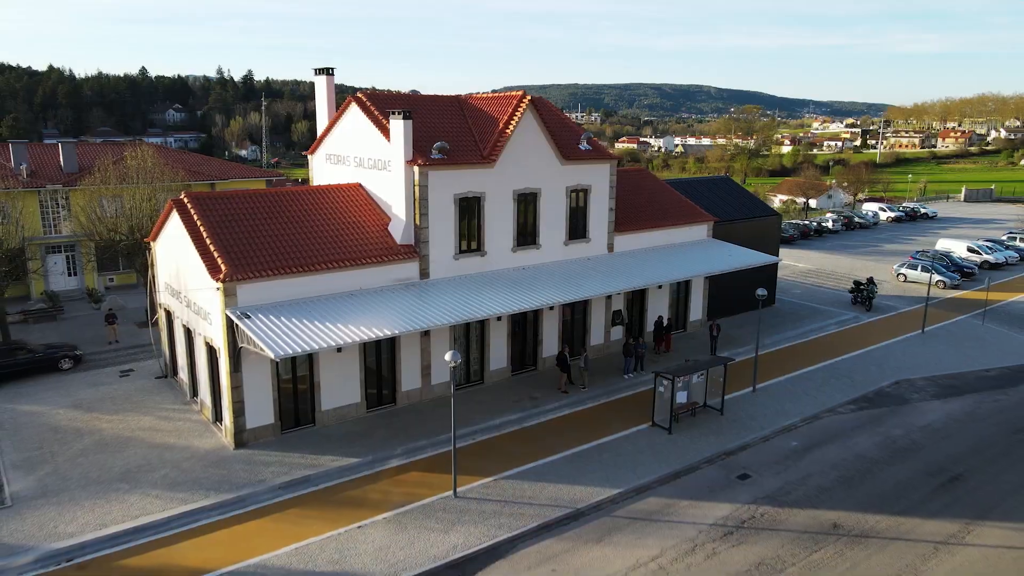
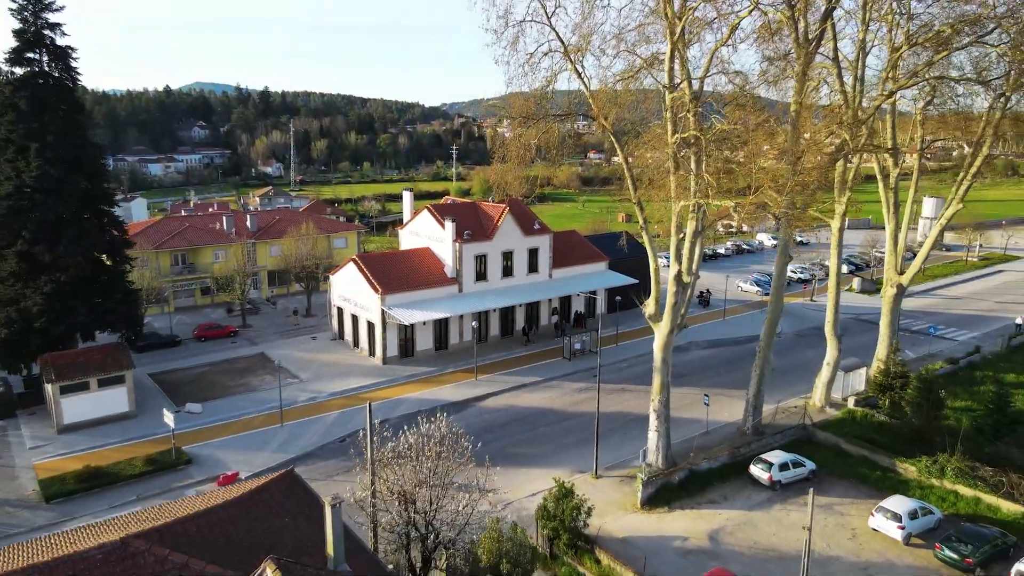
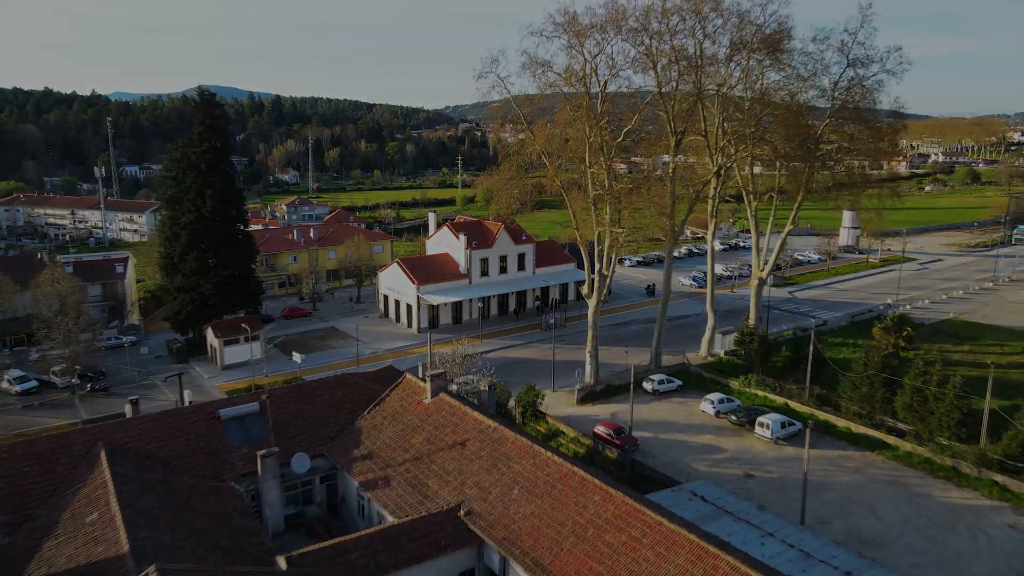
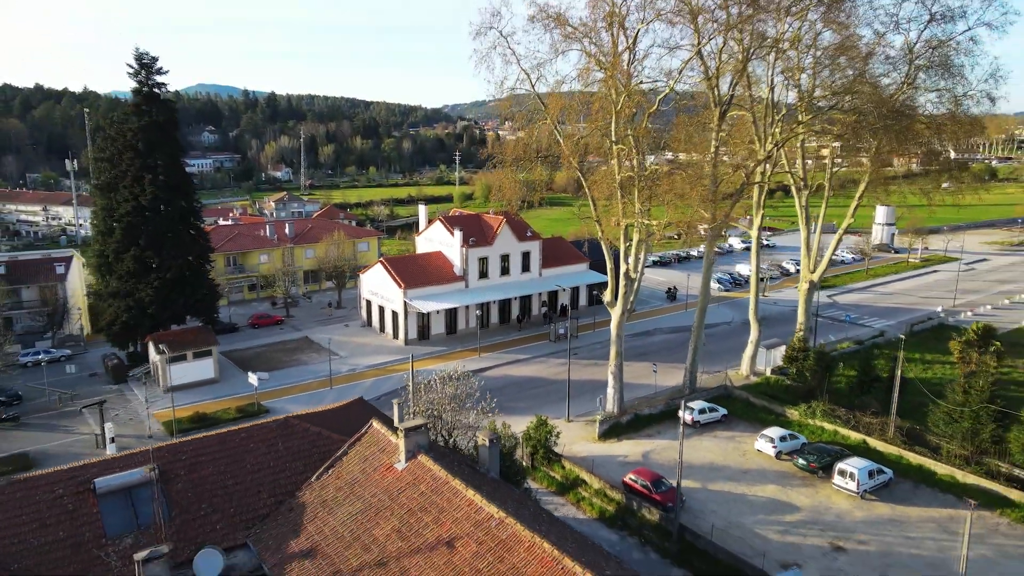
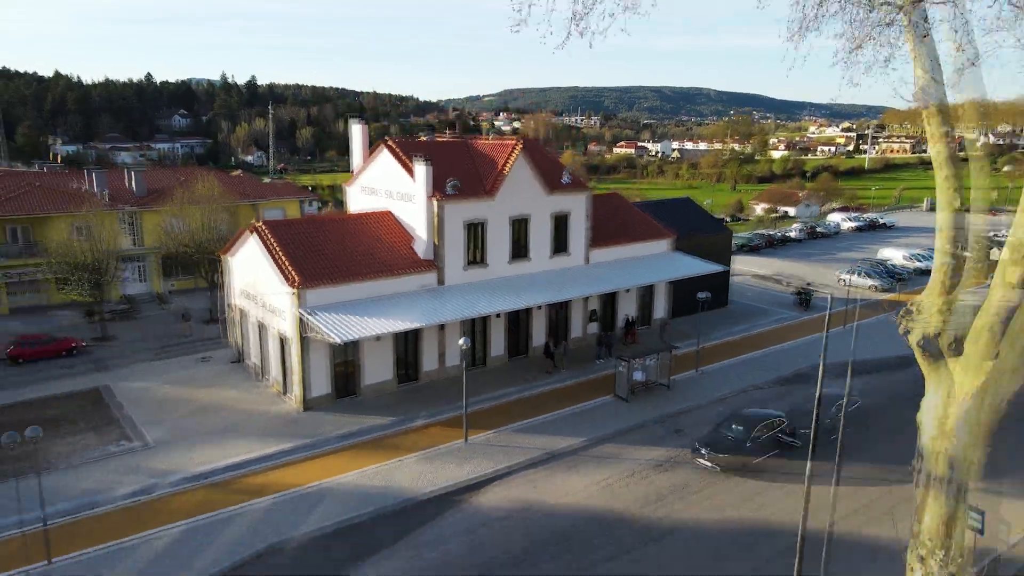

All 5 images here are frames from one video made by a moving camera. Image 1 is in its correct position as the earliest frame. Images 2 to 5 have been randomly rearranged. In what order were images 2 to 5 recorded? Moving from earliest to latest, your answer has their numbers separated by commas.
5, 2, 4, 3
